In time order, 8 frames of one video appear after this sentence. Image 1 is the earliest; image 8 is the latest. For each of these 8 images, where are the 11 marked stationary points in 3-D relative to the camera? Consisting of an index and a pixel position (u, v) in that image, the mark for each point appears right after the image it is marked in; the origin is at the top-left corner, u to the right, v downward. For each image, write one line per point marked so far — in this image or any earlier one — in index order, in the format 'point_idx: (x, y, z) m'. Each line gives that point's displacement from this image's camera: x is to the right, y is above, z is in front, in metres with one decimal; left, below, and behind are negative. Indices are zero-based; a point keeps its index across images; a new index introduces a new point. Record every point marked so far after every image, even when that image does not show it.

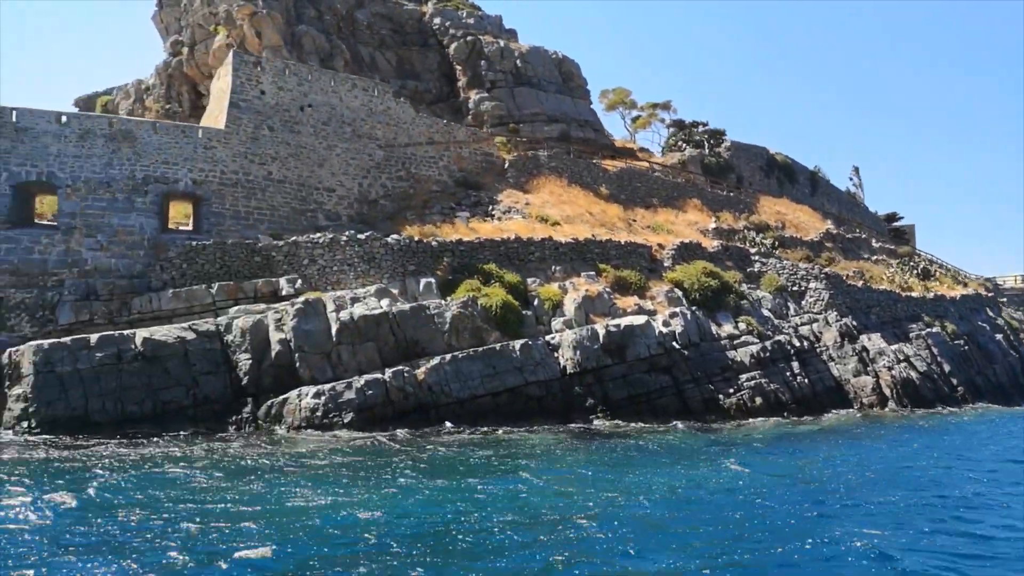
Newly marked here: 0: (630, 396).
0: (+2.6, -2.3, +16.7) m
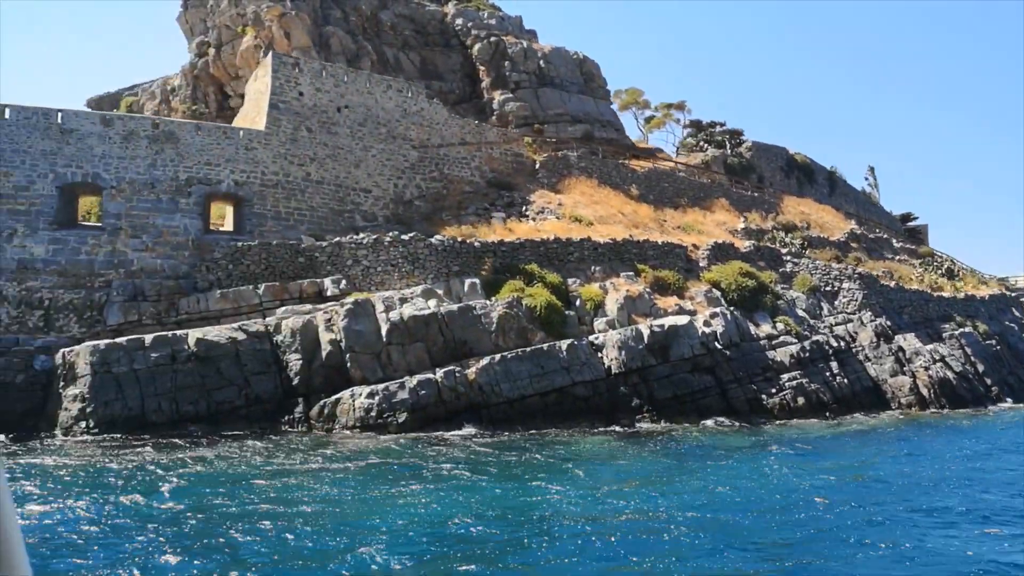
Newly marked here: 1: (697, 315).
0: (+3.6, -2.4, +16.7) m
1: (+4.5, -0.6, +18.5) m
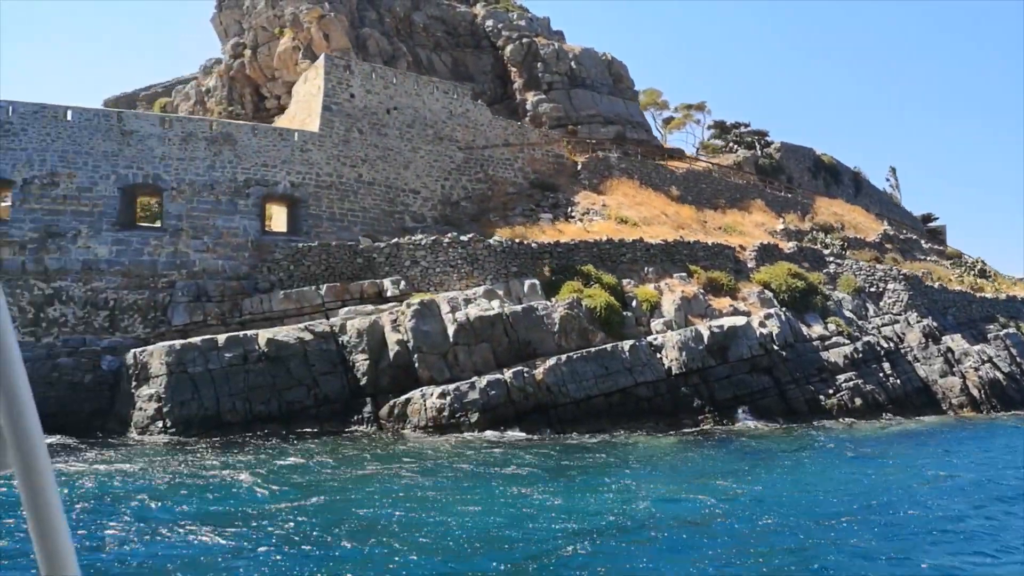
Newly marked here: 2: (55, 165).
0: (+4.9, -2.4, +16.8) m
1: (+5.8, -0.7, +18.6) m
2: (-10.1, +2.7, +17.1) m
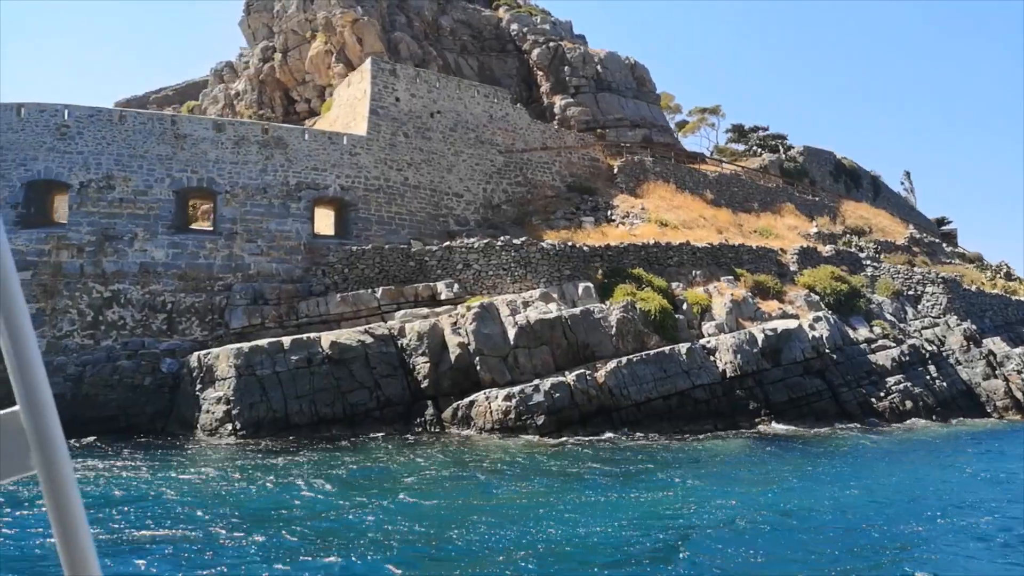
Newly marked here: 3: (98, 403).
0: (+6.1, -2.4, +16.9) m
1: (+7.0, -0.7, +18.7) m
2: (-8.9, +2.7, +17.1) m
3: (-8.3, -2.3, +15.4) m
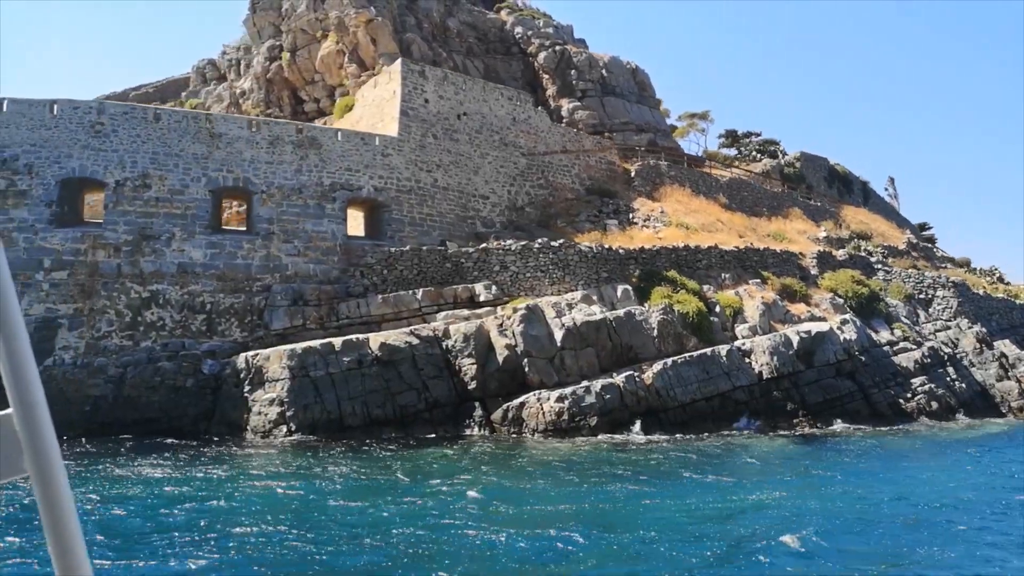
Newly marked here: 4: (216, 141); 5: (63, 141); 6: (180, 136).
0: (+7.0, -2.5, +17.2) m
1: (+7.8, -0.8, +19.0) m
2: (-8.0, +2.7, +16.9) m
3: (-7.3, -2.3, +15.2) m
4: (-6.8, +3.4, +17.6) m
5: (-9.7, +3.2, +16.6) m
6: (-7.5, +3.4, +17.3) m
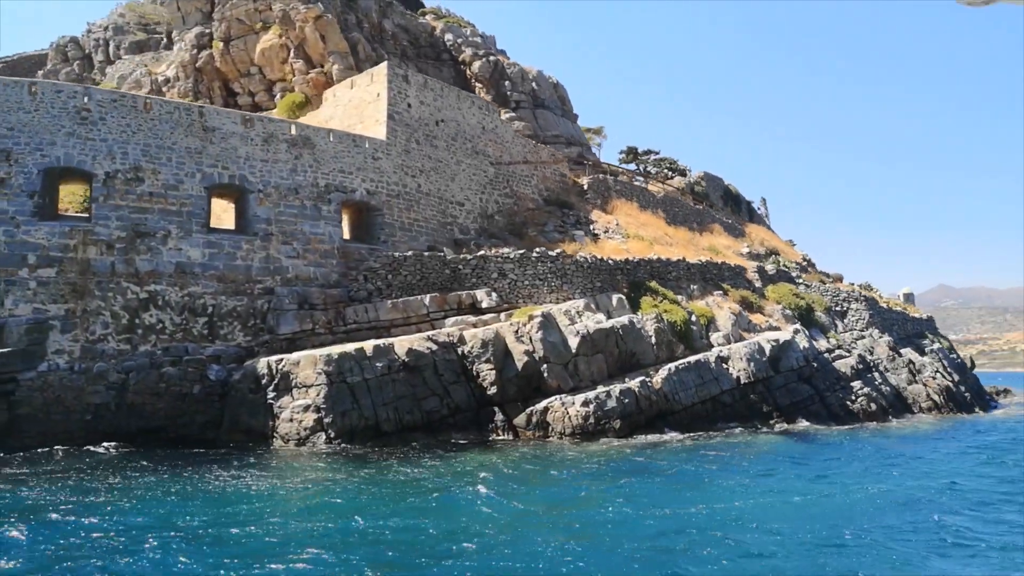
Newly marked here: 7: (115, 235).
0: (+6.9, -2.8, +19.0) m
1: (+7.4, -1.2, +20.9) m
2: (-7.7, +2.6, +15.8) m
3: (-6.8, -2.3, +14.2) m
4: (-6.6, +3.3, +16.8) m
5: (-9.2, +3.2, +15.2) m
6: (-7.2, +3.4, +16.4) m
7: (-7.8, +1.0, +15.2) m
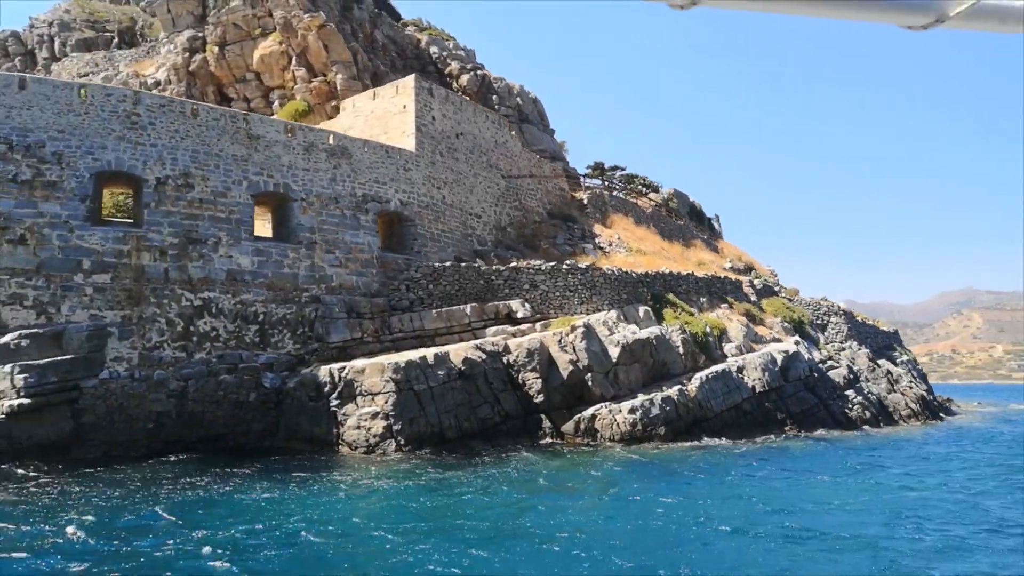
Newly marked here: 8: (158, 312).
0: (+7.5, -3.2, +20.1) m
1: (+7.9, -1.5, +22.1) m
2: (-6.6, +2.5, +15.7) m
3: (-5.6, -2.4, +14.2) m
4: (-5.6, +3.2, +16.8) m
5: (-8.1, +3.1, +15.0) m
6: (-6.2, +3.3, +16.3) m
7: (-6.7, +0.9, +15.1) m
8: (-6.7, -0.4, +14.5) m
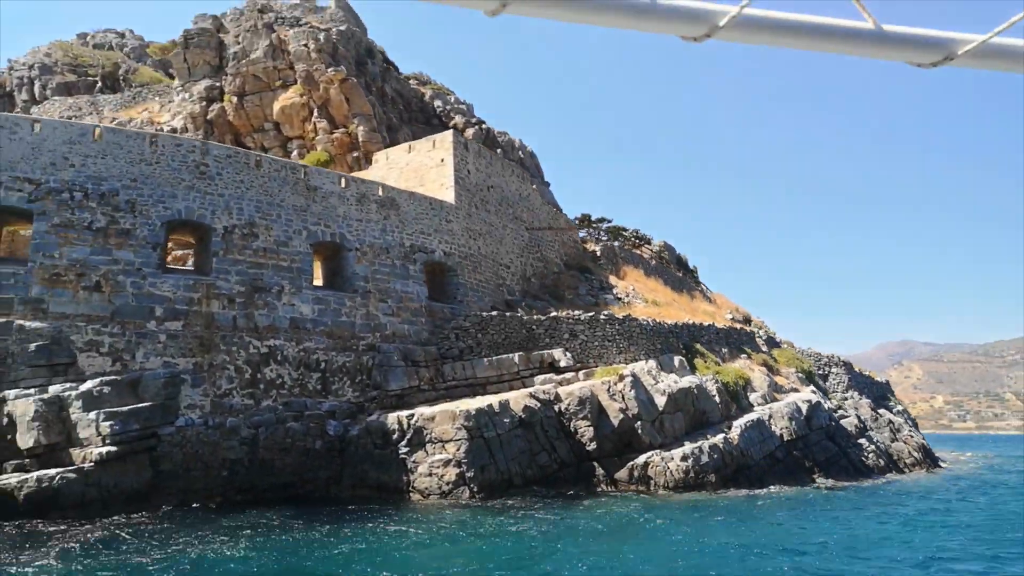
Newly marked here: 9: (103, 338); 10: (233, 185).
0: (+8.5, -4.6, +20.8) m
1: (+8.7, -3.1, +22.9) m
2: (-5.4, +1.5, +16.0) m
3: (-4.4, -3.3, +14.2) m
4: (-4.4, +2.1, +17.2) m
5: (-6.8, +2.2, +15.2) m
6: (-5.0, +2.2, +16.7) m
7: (-5.5, 0.0, +15.2) m
8: (-5.4, -1.3, +14.6) m
9: (-7.2, -0.9, +13.6) m
10: (-5.8, +2.1, +16.0) m
